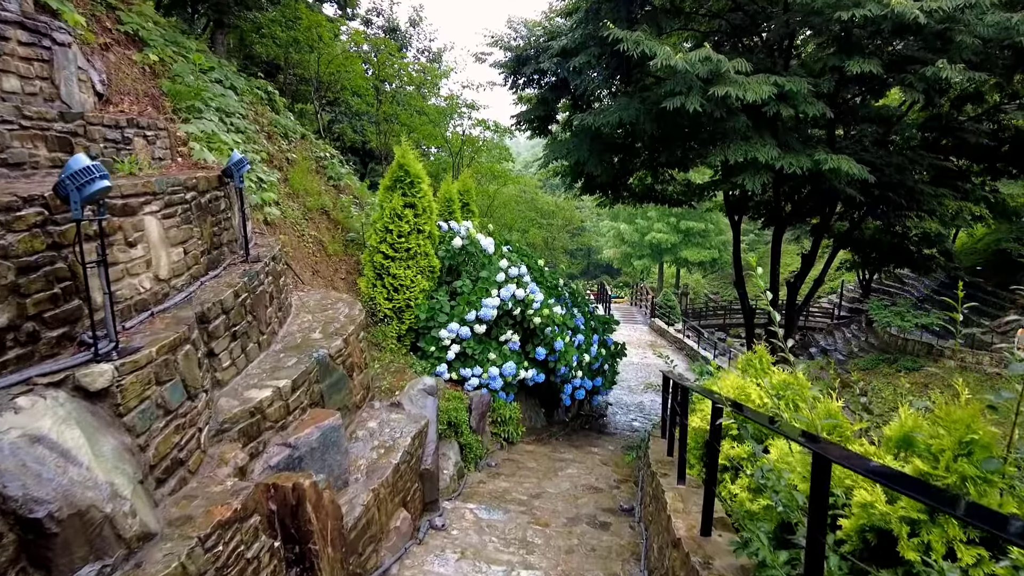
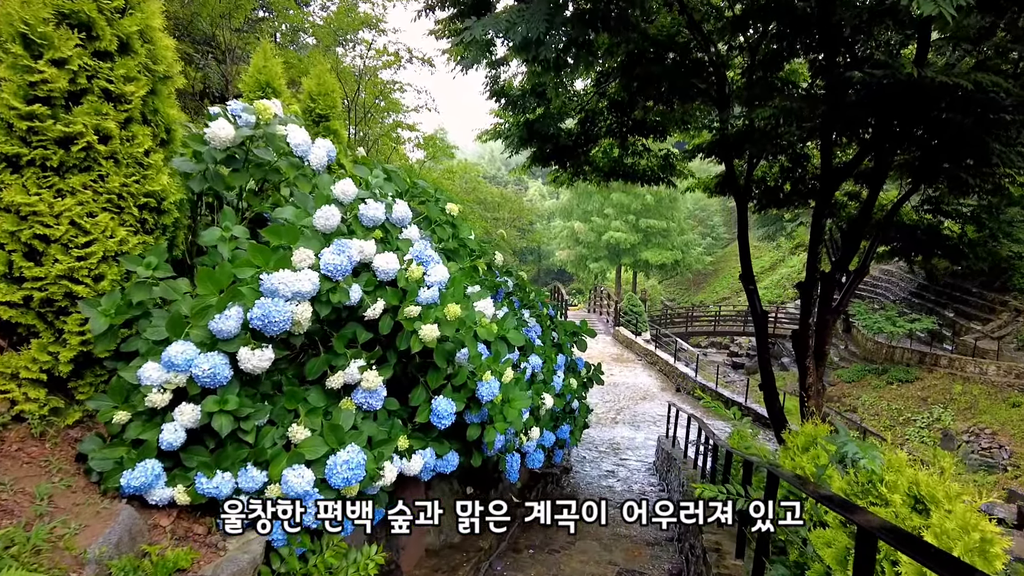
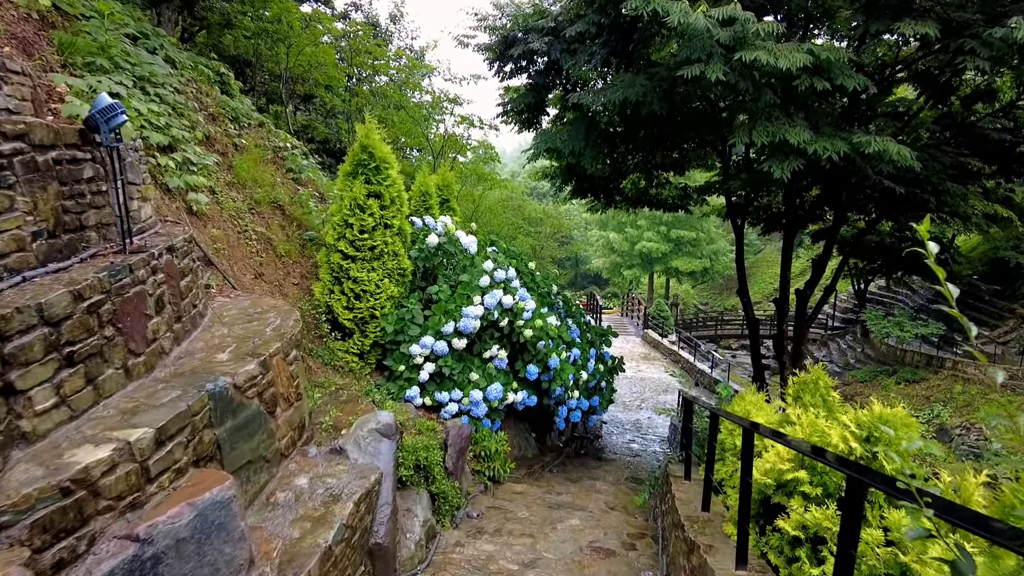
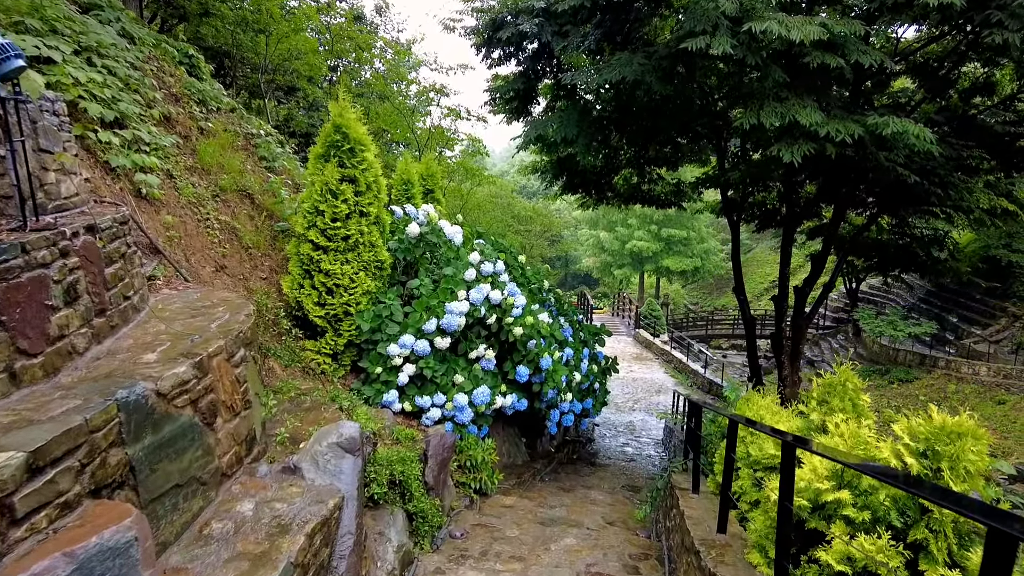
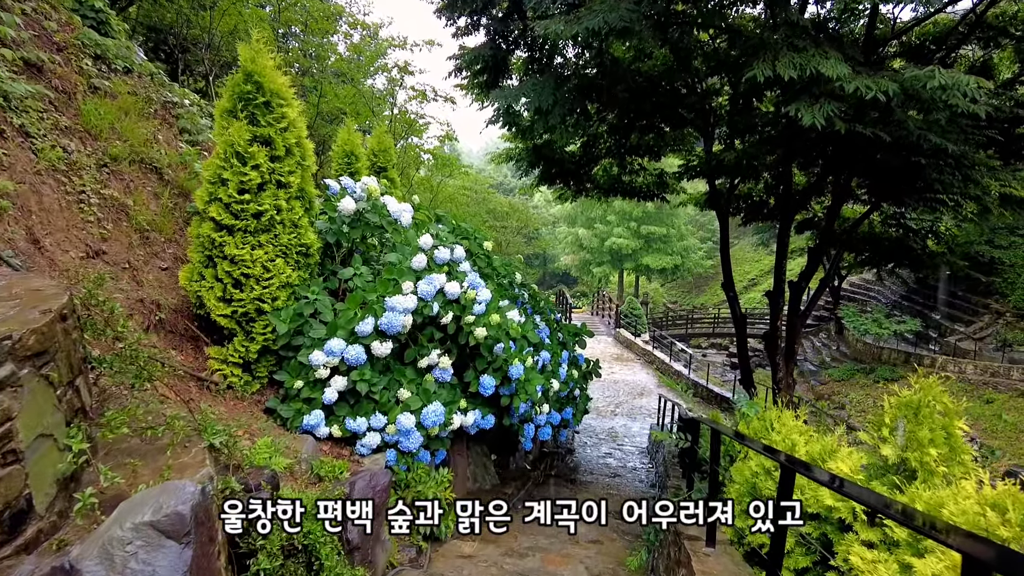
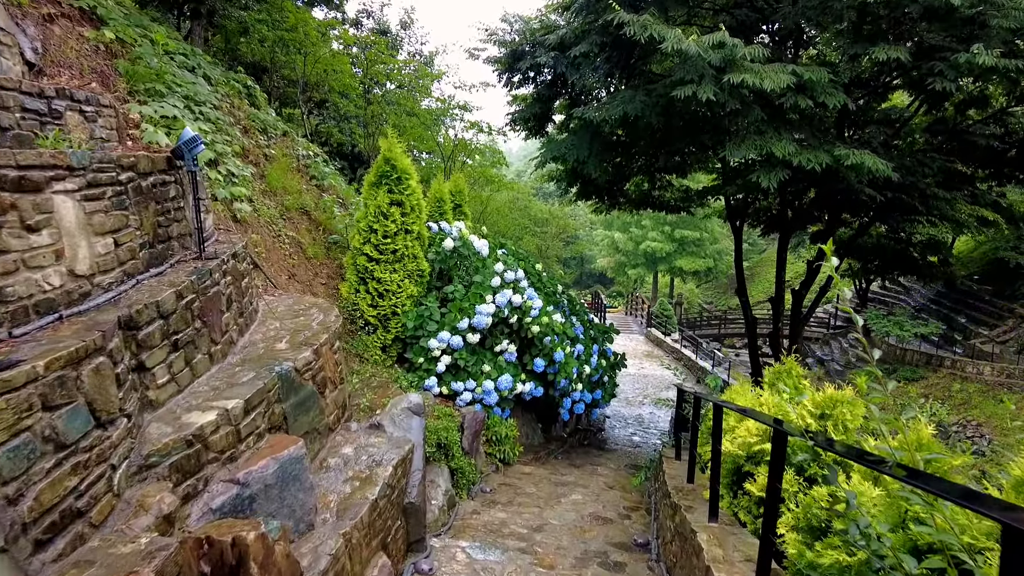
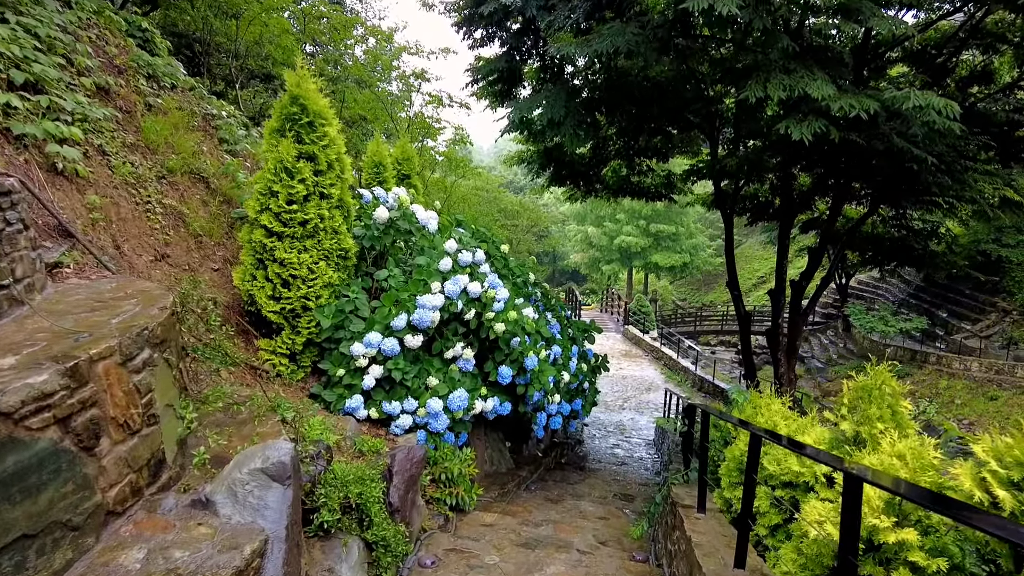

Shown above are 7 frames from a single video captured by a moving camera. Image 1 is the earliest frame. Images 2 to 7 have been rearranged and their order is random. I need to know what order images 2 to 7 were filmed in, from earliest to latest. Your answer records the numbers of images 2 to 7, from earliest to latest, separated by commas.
6, 3, 4, 7, 5, 2
